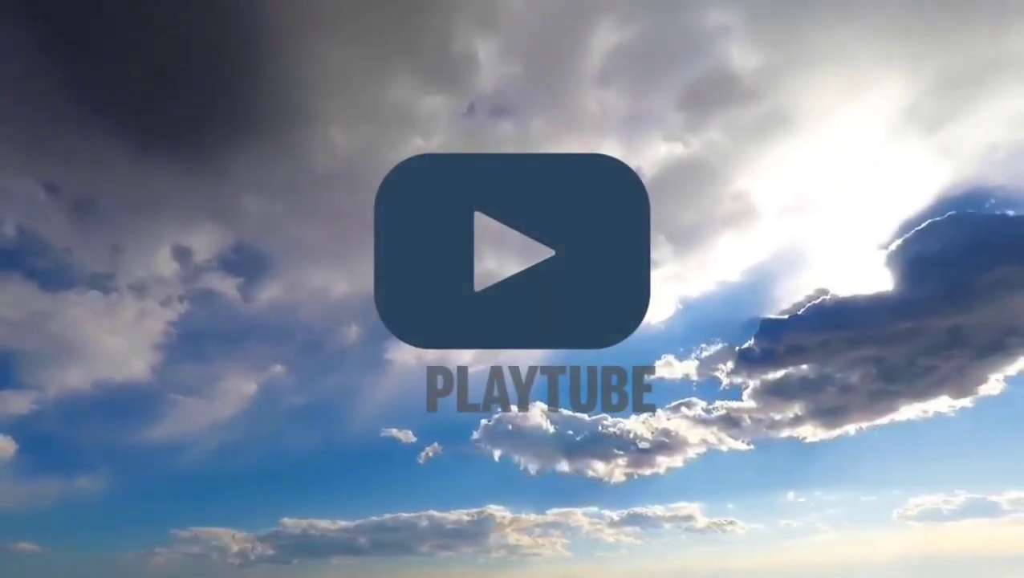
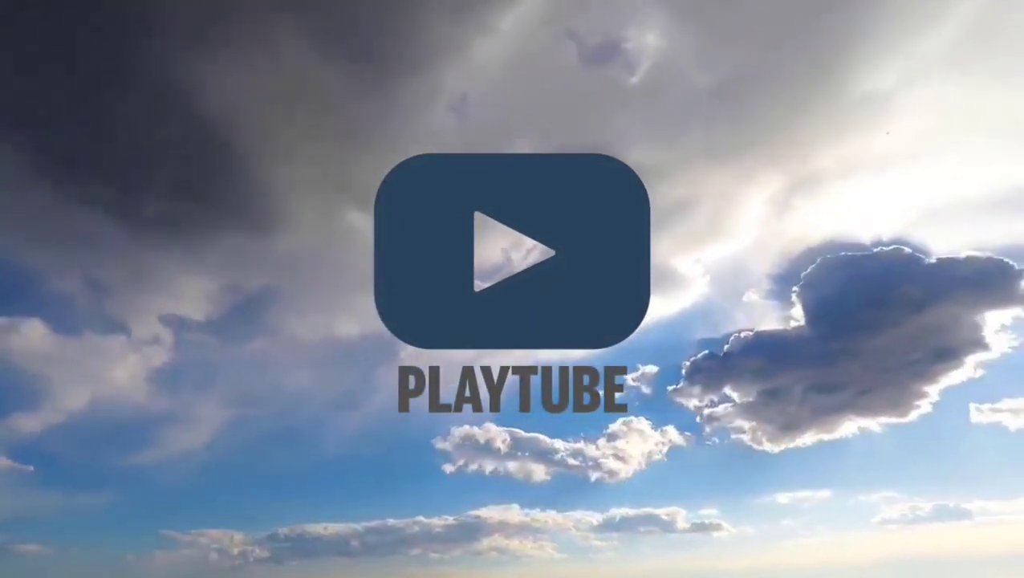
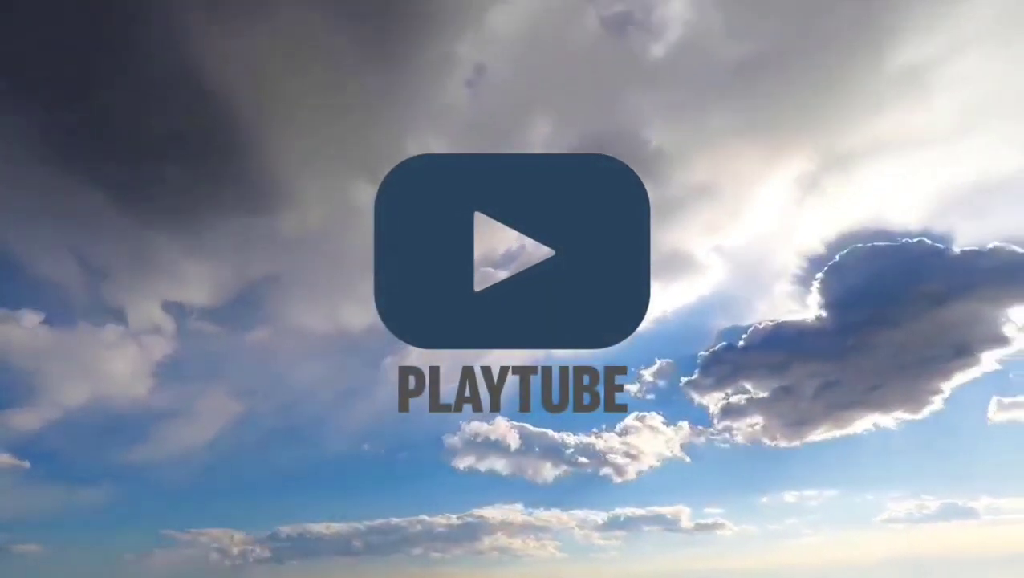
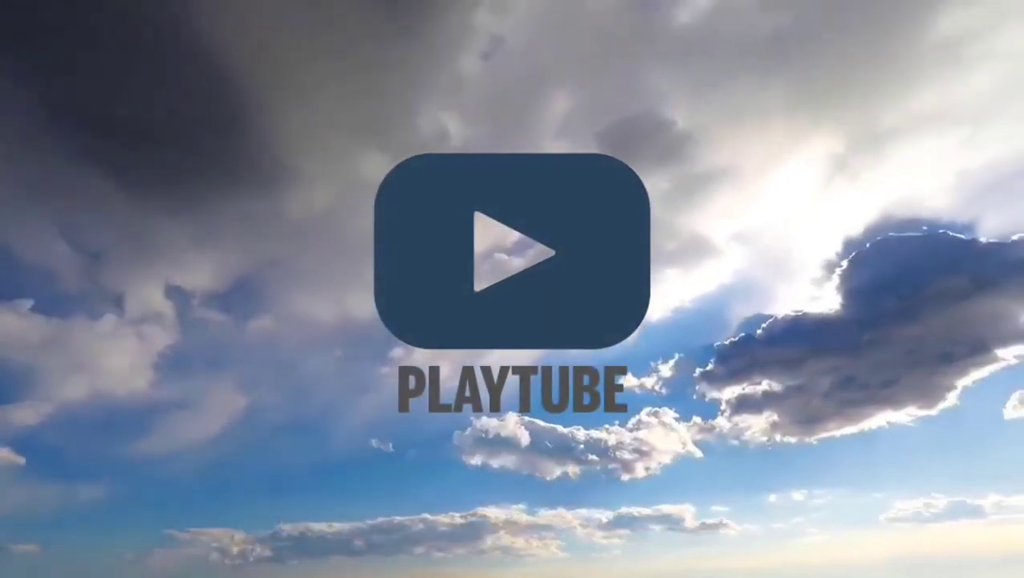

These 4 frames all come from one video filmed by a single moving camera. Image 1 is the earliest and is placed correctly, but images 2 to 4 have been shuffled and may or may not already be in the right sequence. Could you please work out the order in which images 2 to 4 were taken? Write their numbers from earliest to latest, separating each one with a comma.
4, 3, 2
